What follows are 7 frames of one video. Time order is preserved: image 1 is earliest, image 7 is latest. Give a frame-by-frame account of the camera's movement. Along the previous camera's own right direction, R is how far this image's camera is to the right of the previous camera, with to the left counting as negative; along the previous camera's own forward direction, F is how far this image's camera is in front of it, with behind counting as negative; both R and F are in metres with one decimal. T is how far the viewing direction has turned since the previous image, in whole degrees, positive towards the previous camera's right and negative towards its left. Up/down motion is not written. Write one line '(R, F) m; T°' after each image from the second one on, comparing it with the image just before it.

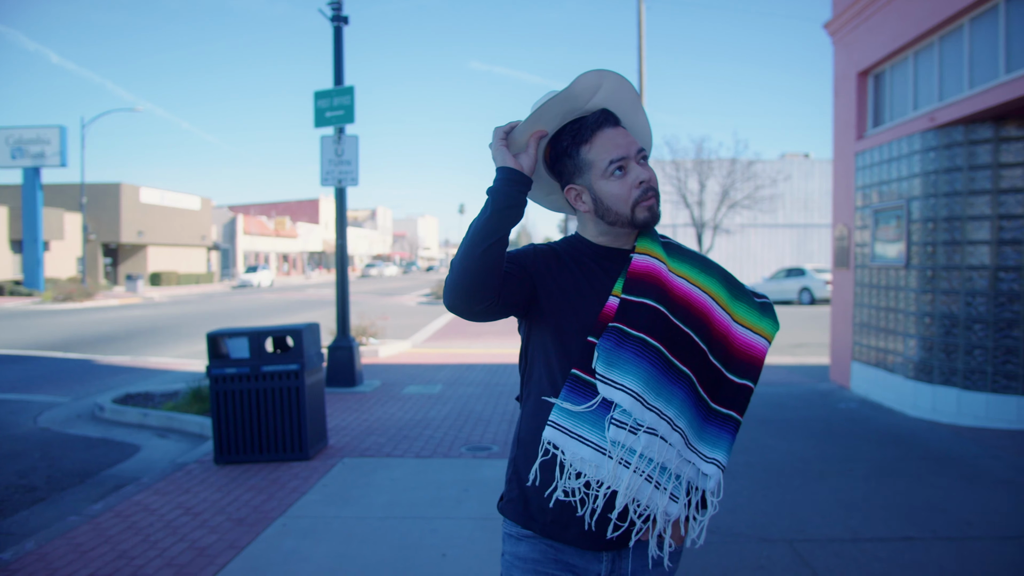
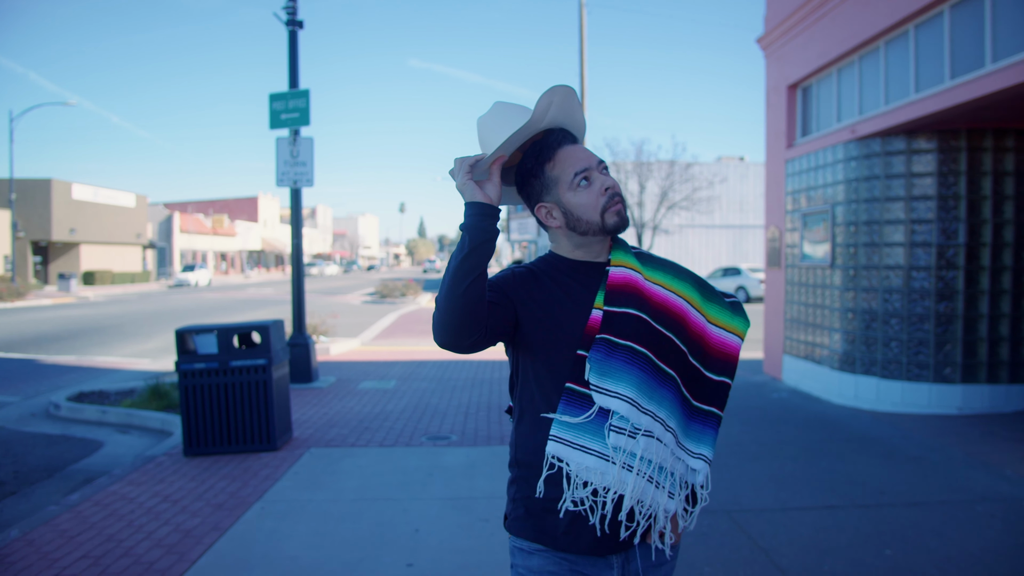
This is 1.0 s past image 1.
(-0.2, -0.3) m; +5°
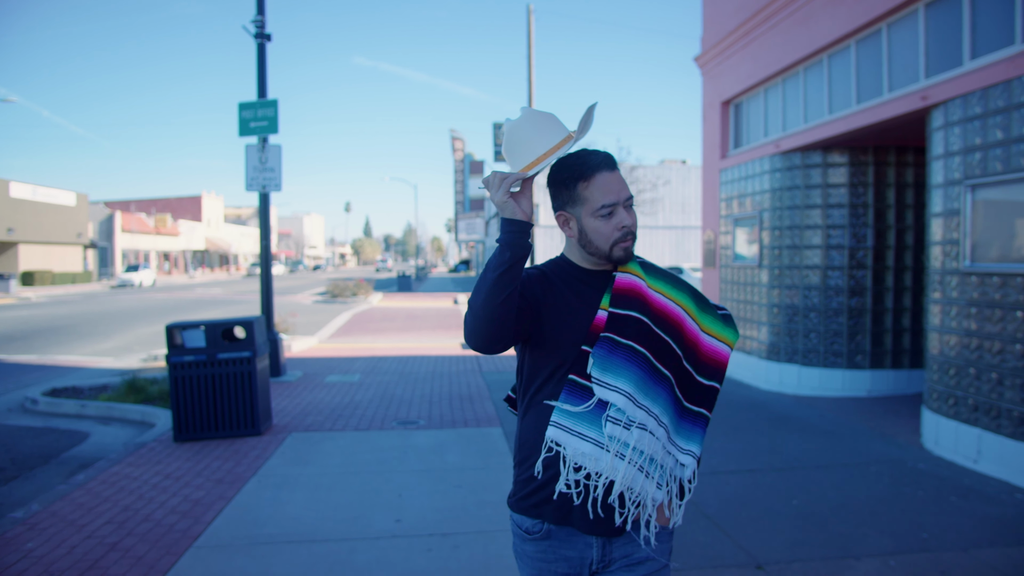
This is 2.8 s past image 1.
(-0.1, -0.6) m; +5°
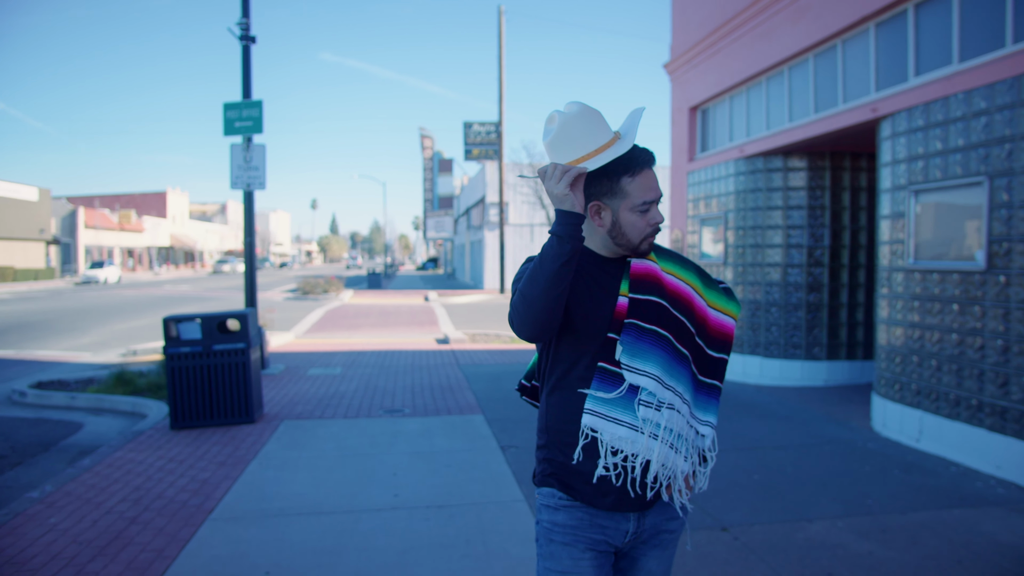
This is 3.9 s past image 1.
(-0.1, -0.3) m; +3°
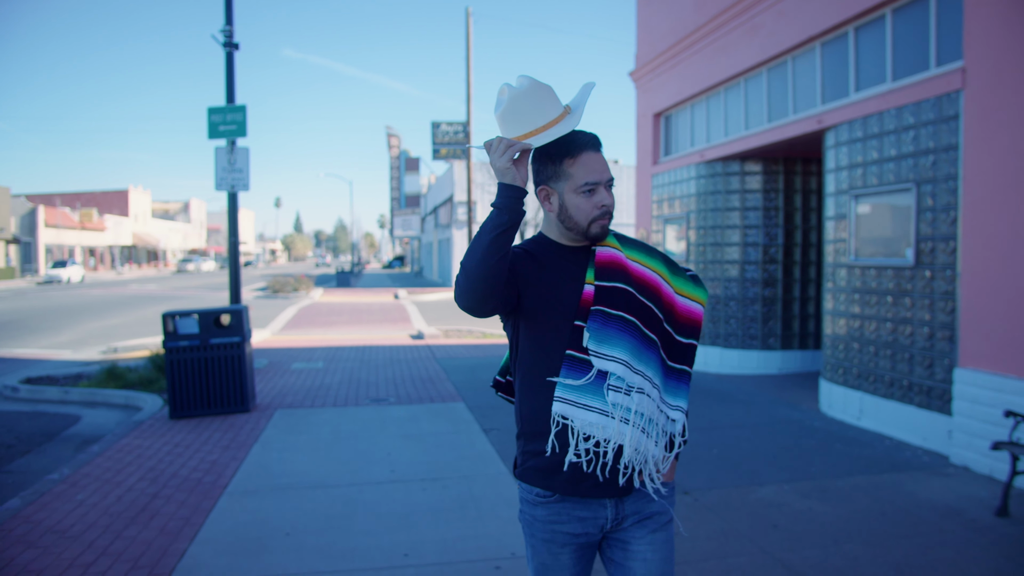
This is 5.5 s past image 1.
(-0.1, -0.4) m; +3°
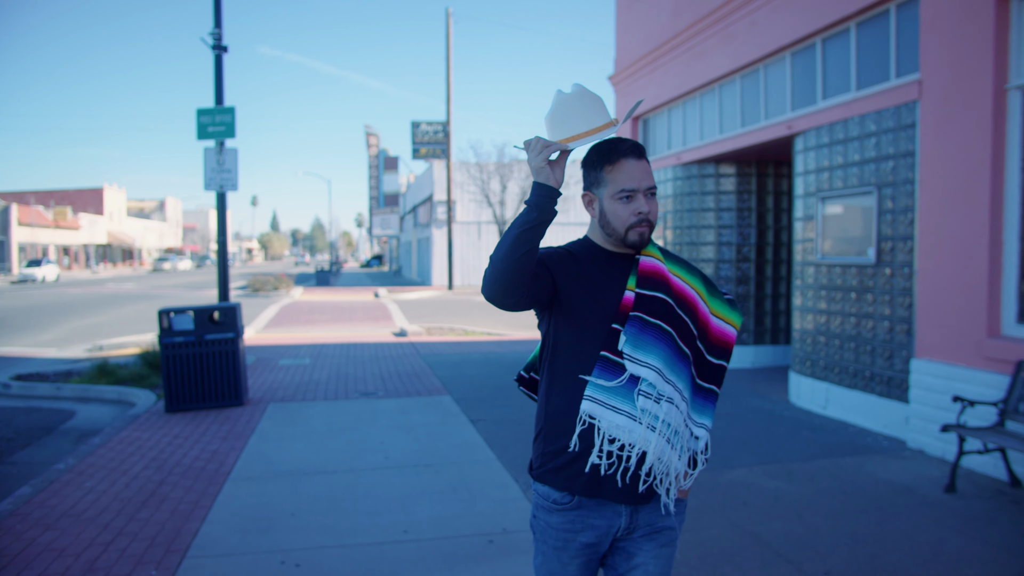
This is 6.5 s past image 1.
(-0.1, -0.3) m; +2°
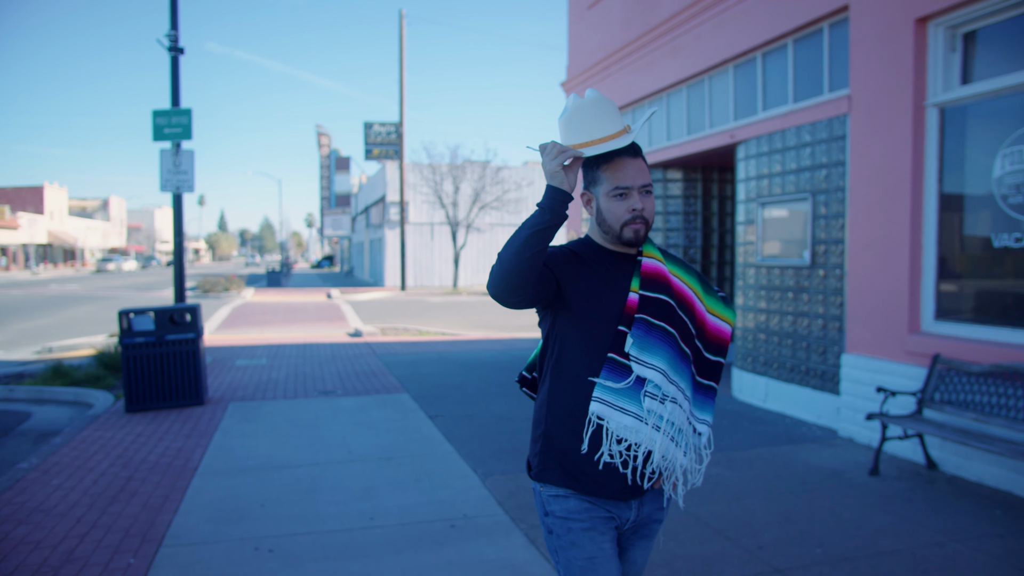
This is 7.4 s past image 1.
(0.0, -0.2) m; +4°
